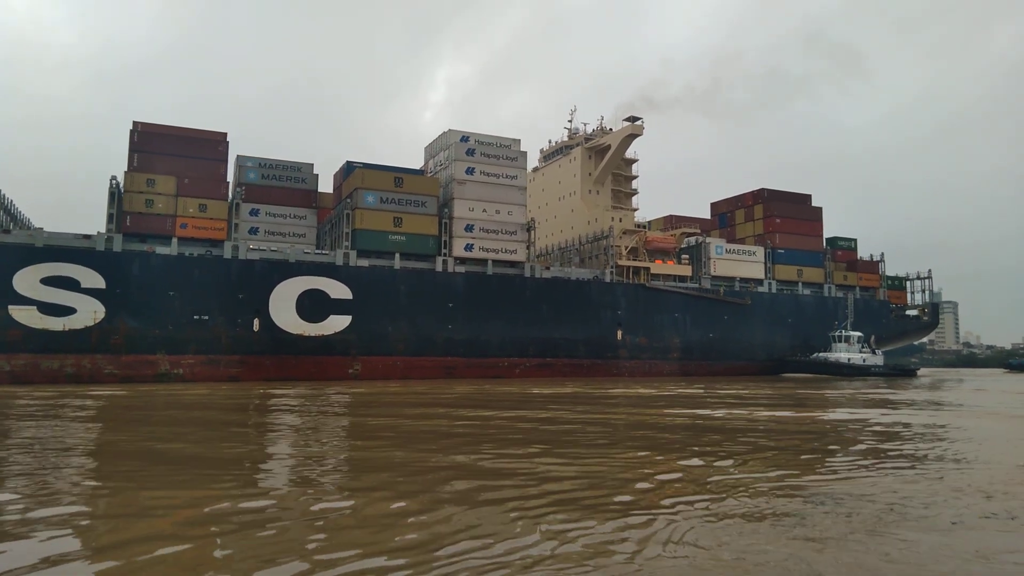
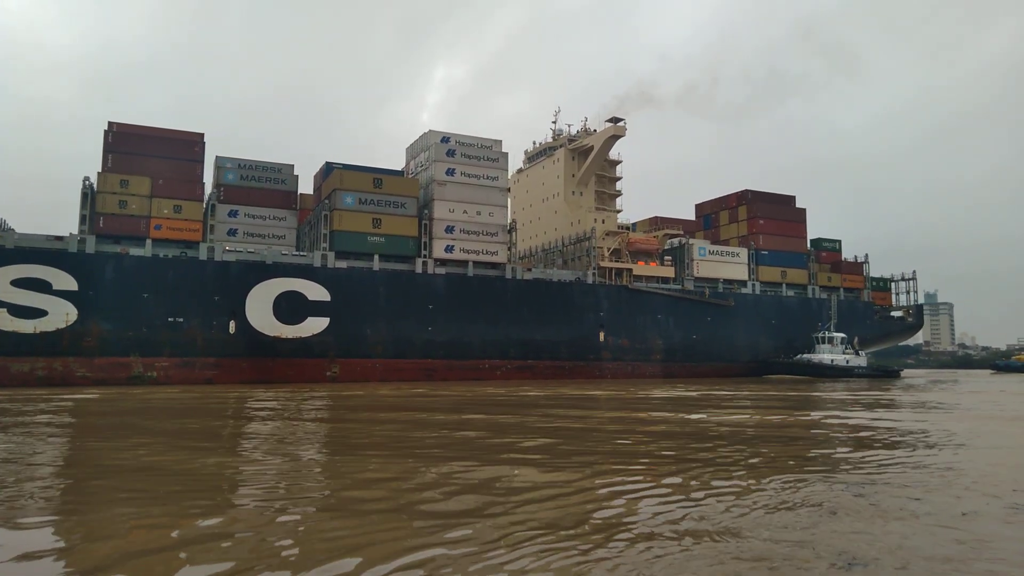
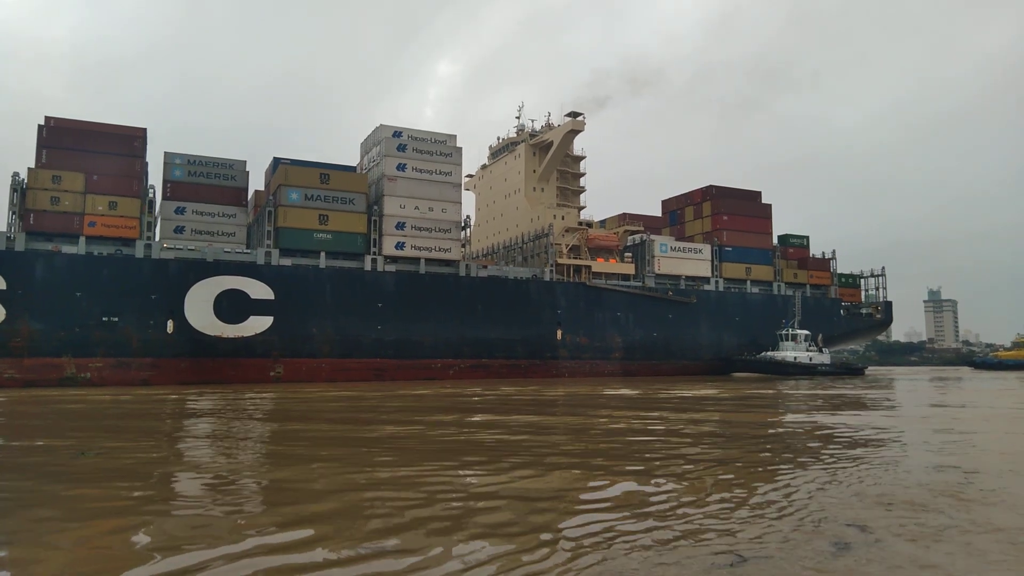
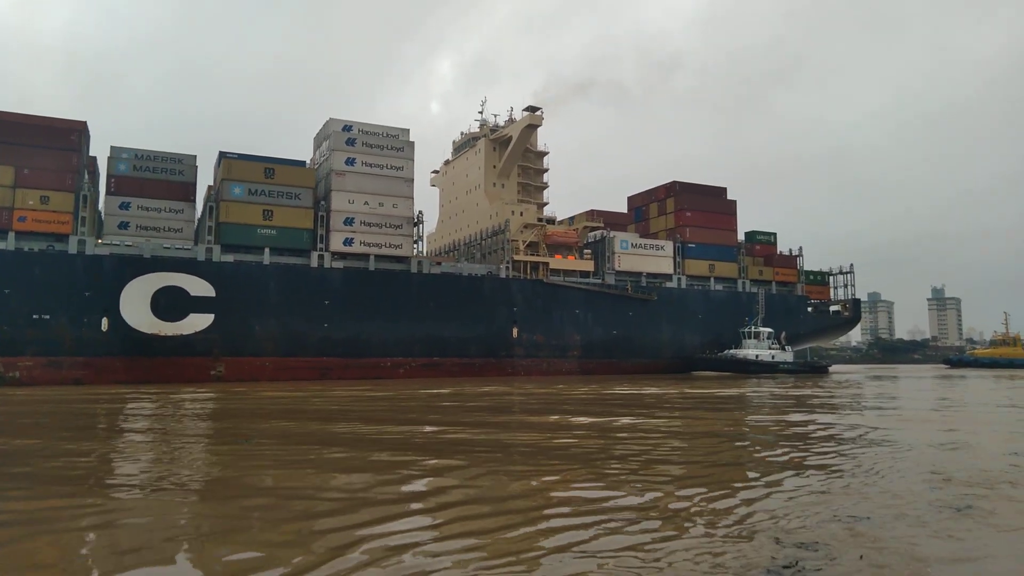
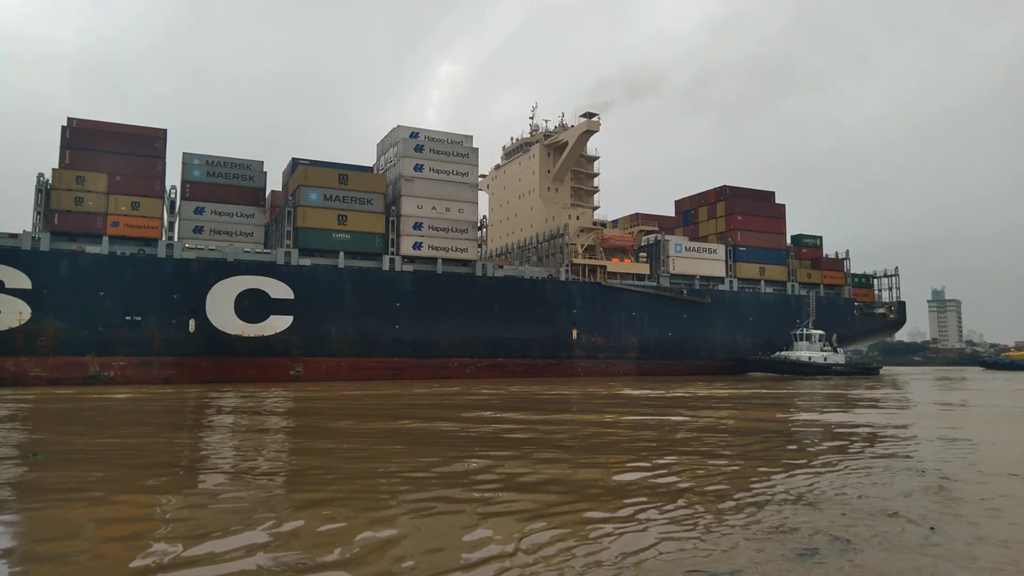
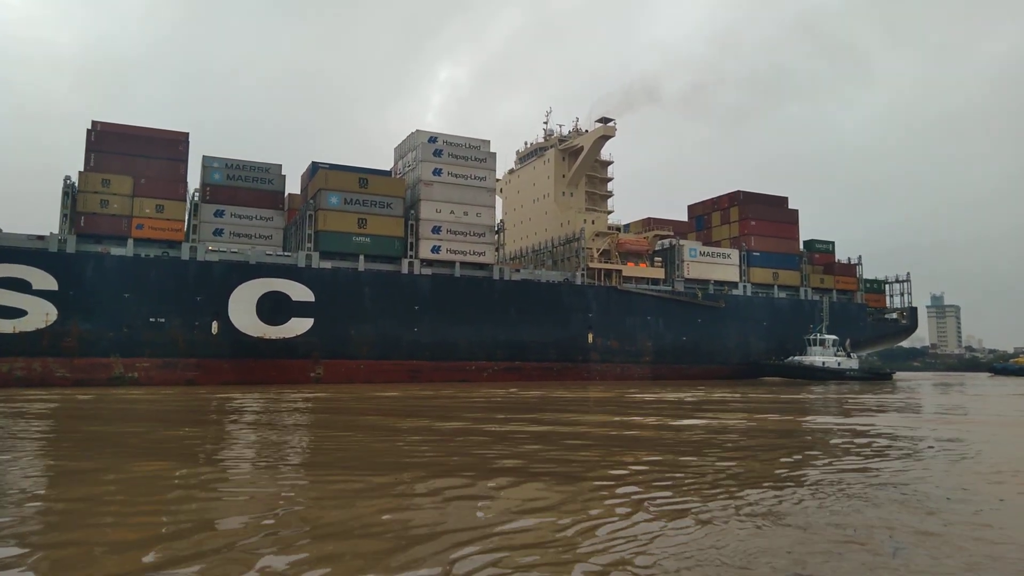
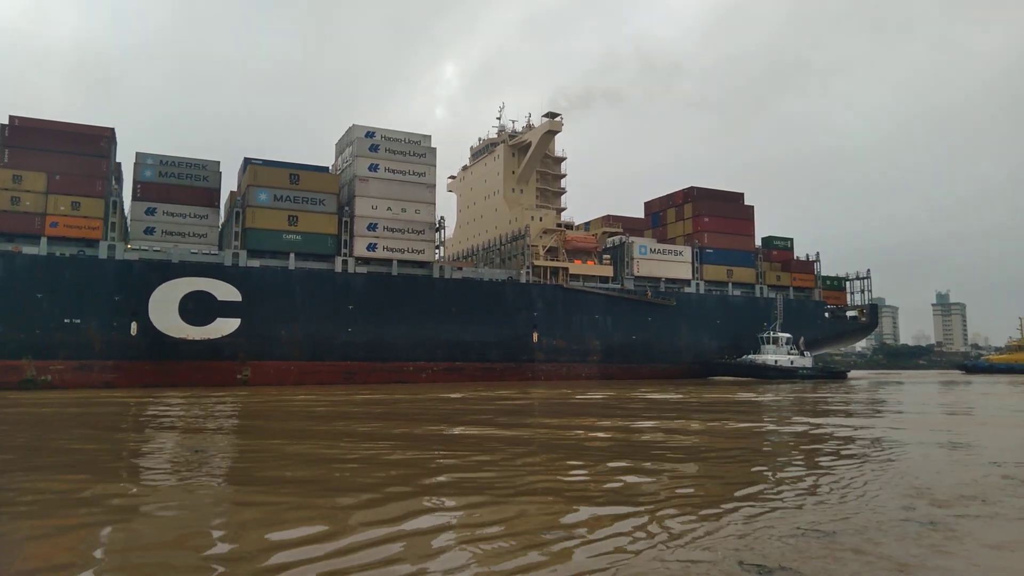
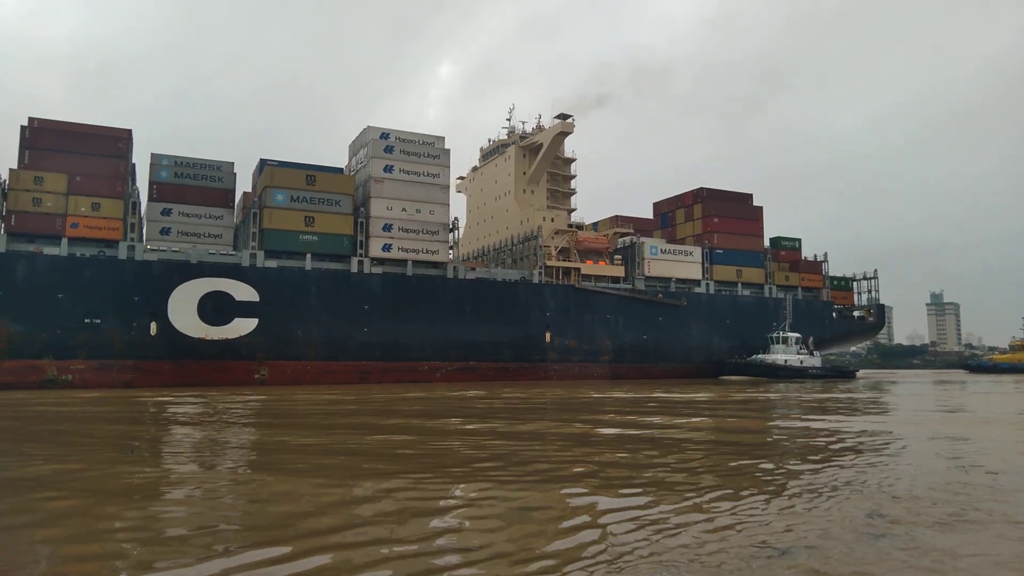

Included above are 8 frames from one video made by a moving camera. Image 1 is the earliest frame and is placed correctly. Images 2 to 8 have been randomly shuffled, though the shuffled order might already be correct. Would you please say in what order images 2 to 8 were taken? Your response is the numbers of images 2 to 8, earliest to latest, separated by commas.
2, 6, 5, 3, 8, 7, 4
